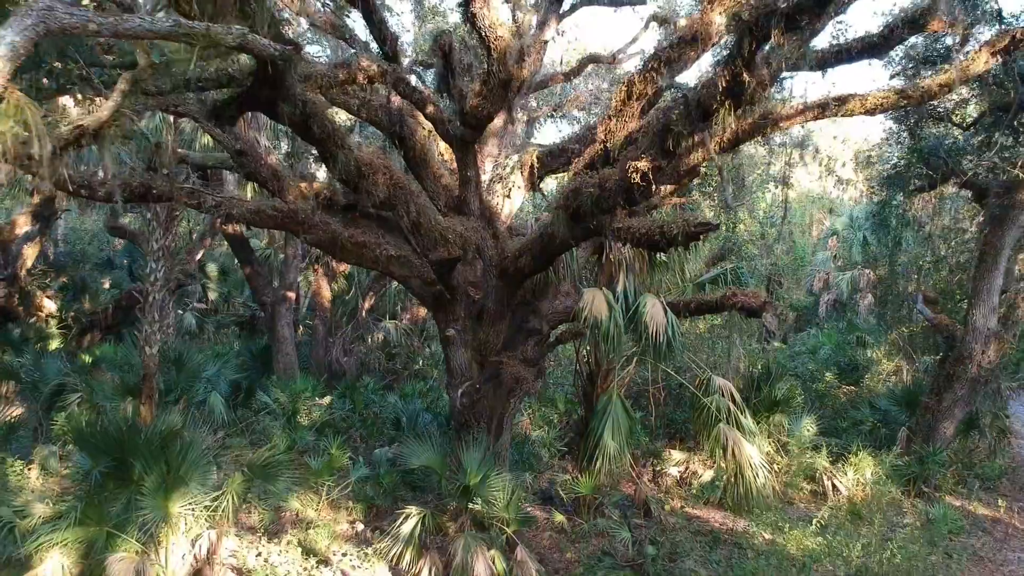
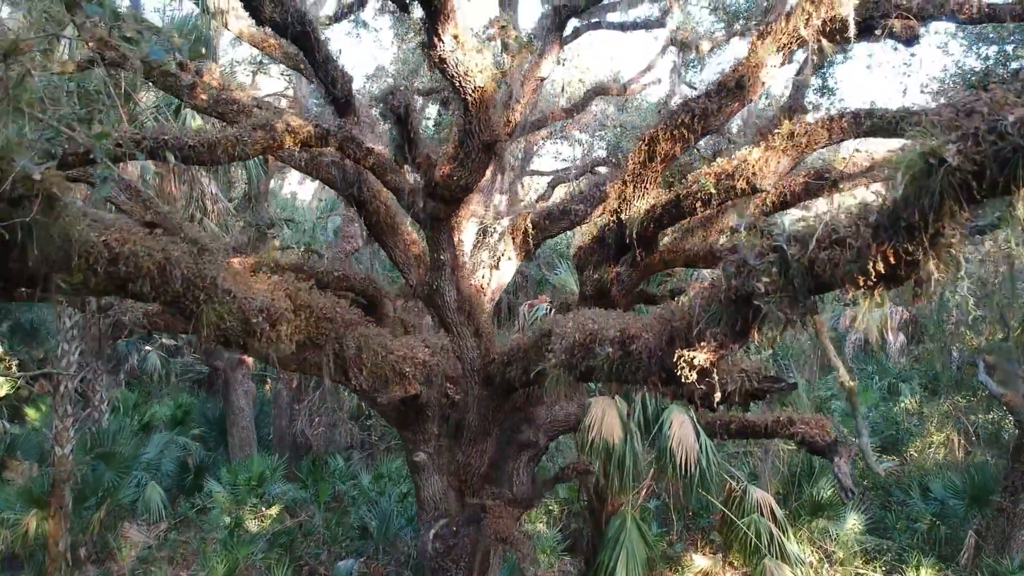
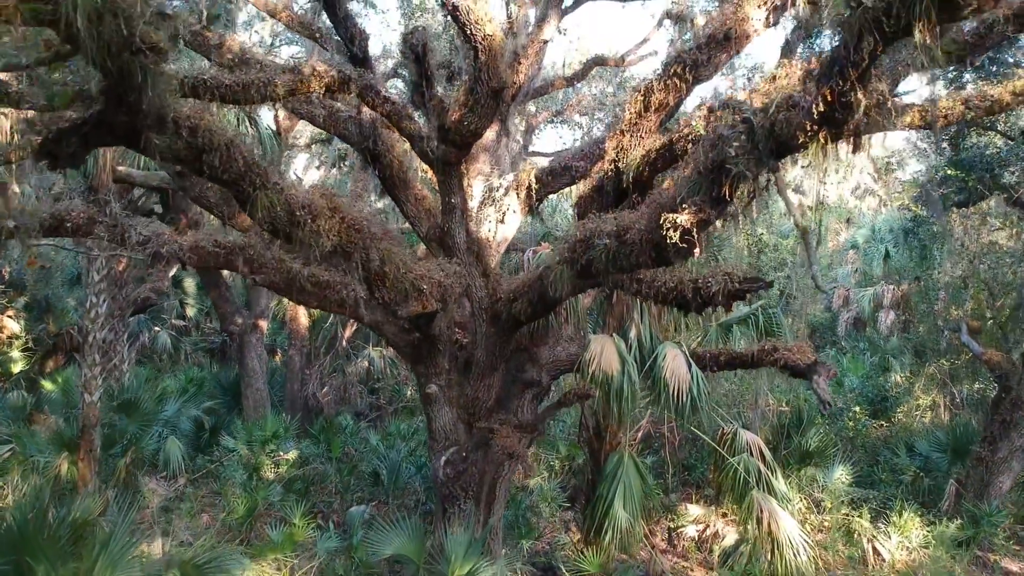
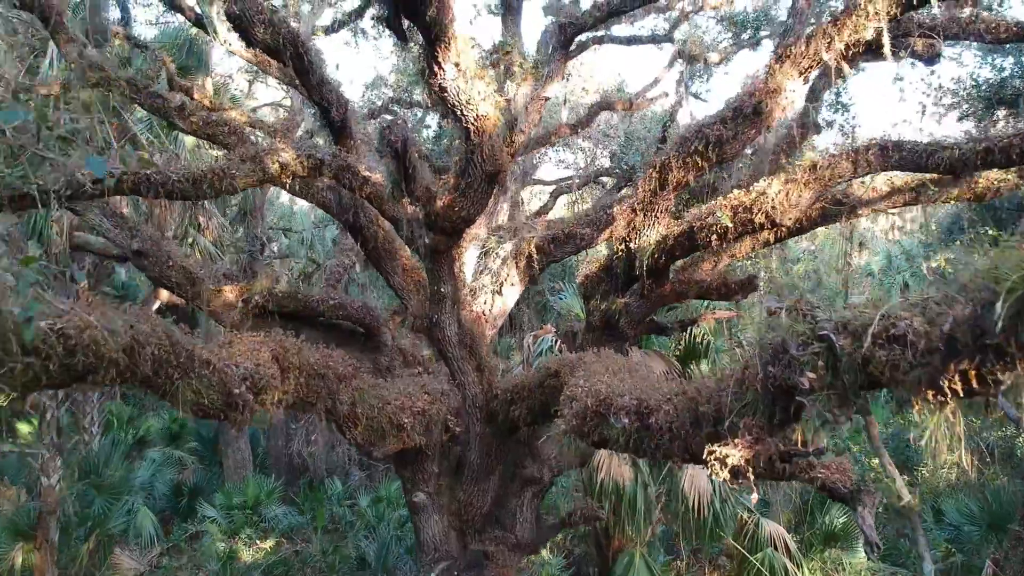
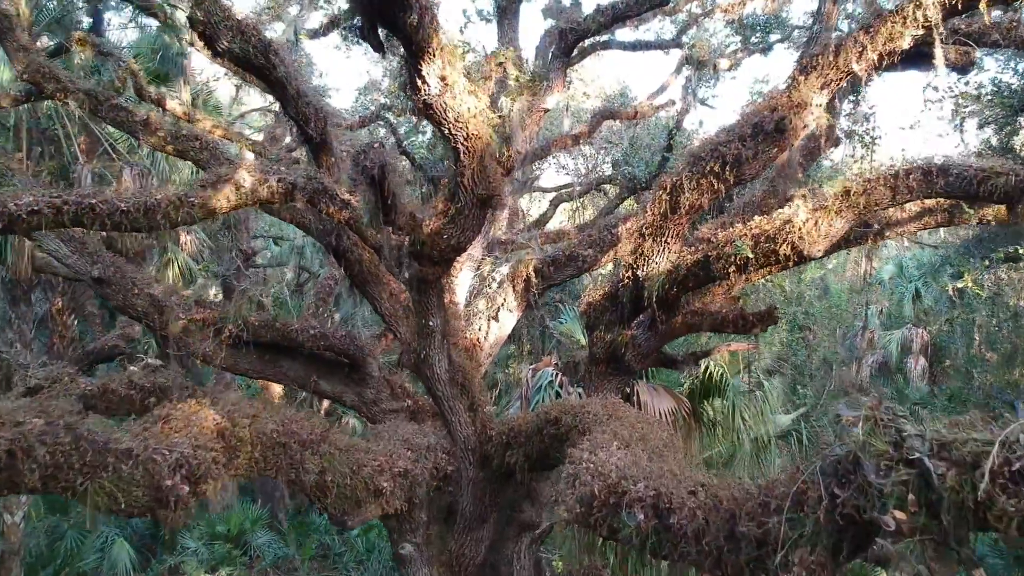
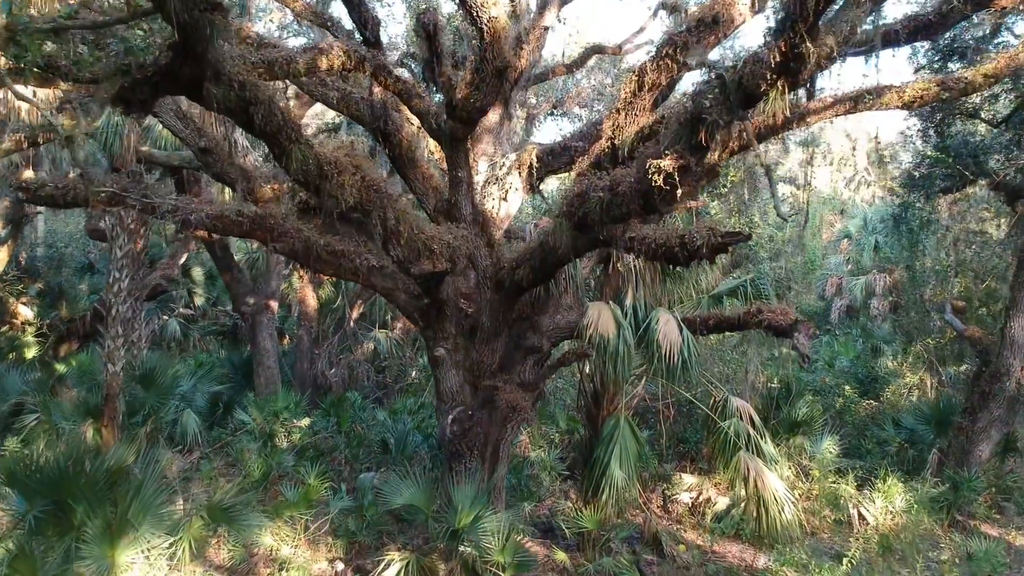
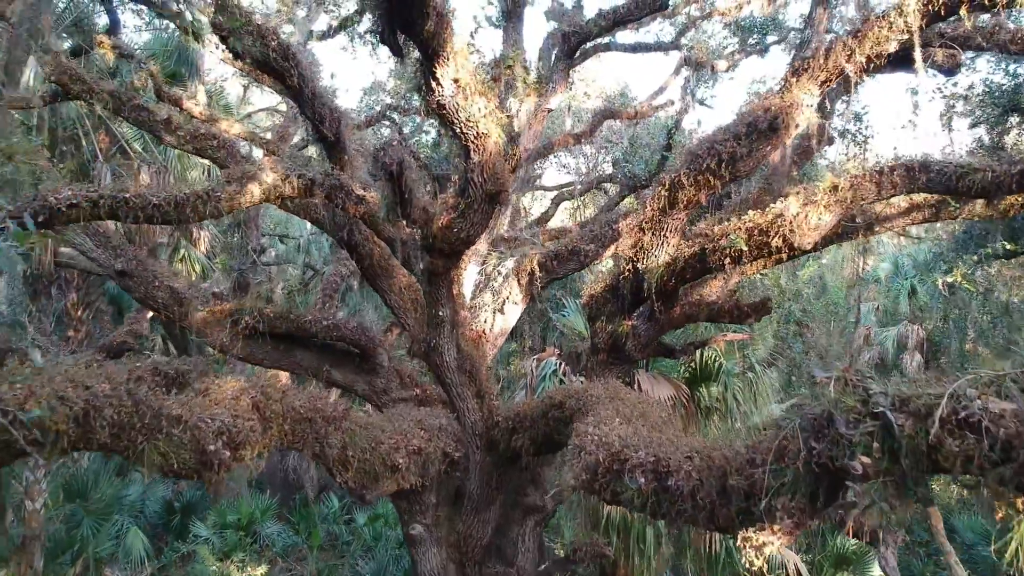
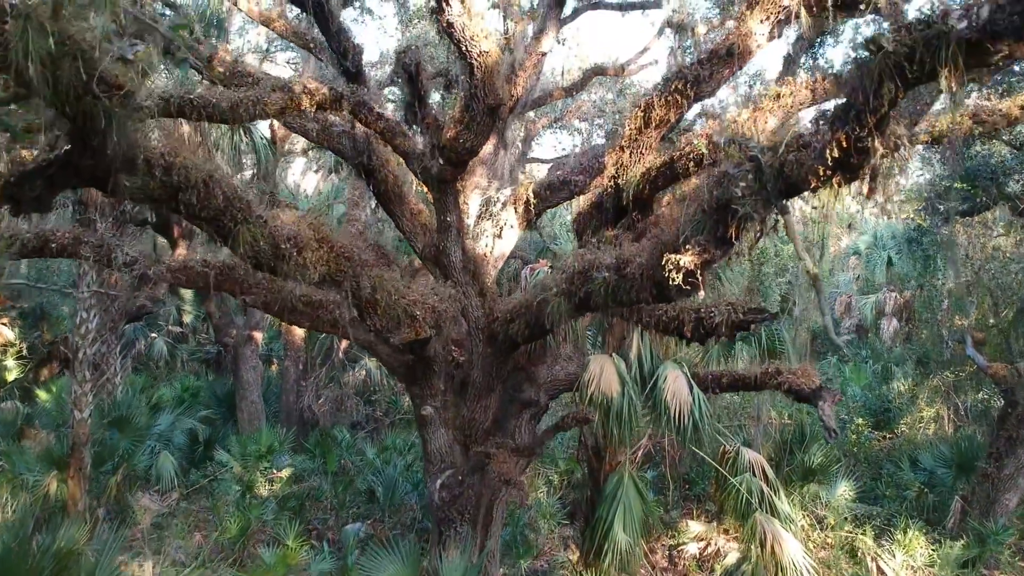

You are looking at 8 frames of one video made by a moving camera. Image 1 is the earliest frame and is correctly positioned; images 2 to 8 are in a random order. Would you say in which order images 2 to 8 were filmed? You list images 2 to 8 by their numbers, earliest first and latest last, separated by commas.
6, 3, 8, 2, 4, 7, 5
